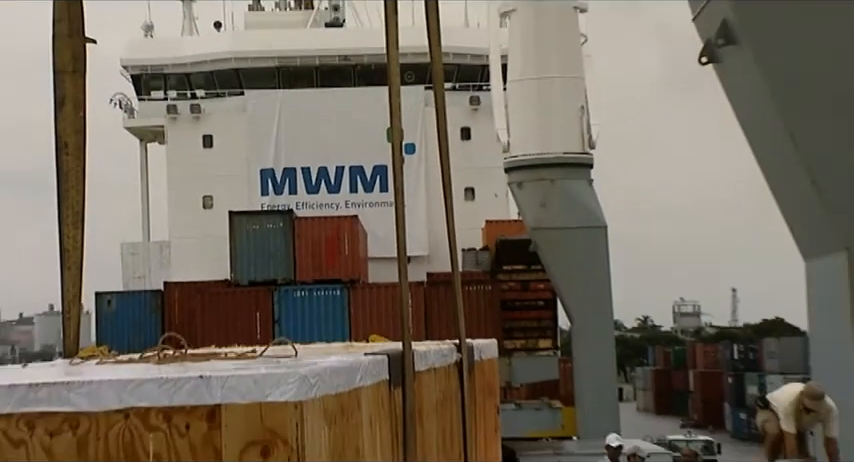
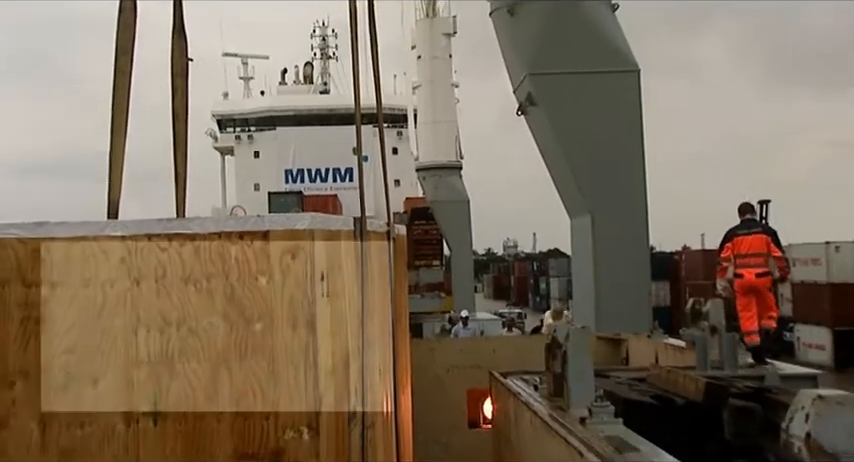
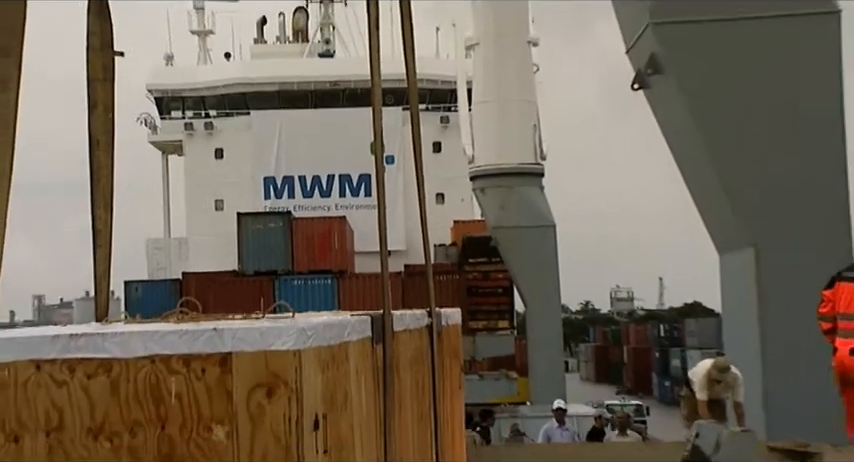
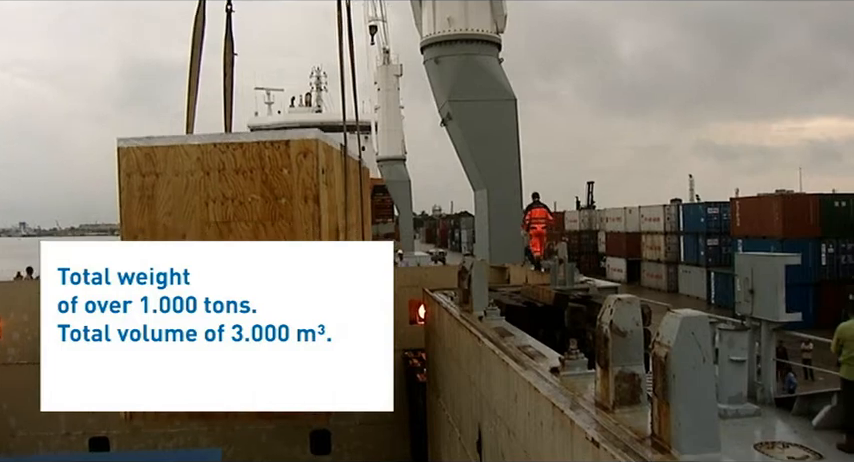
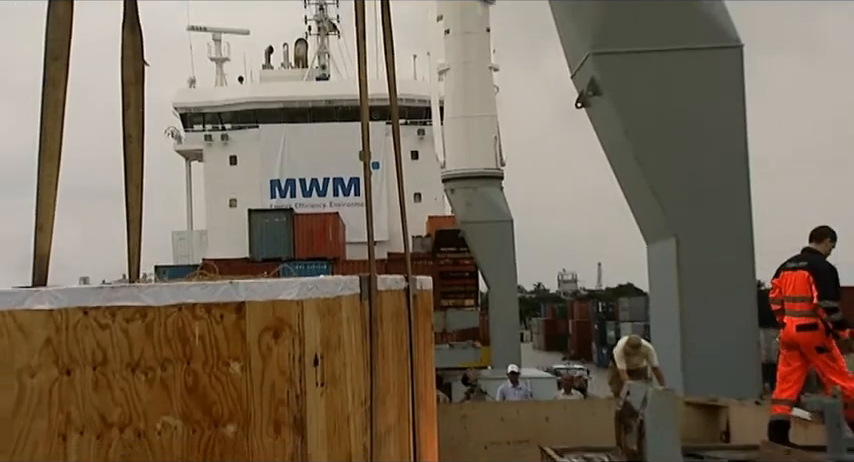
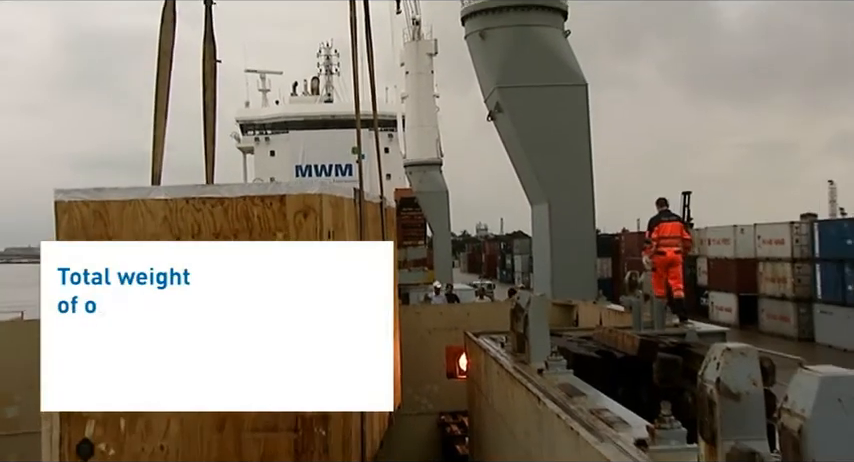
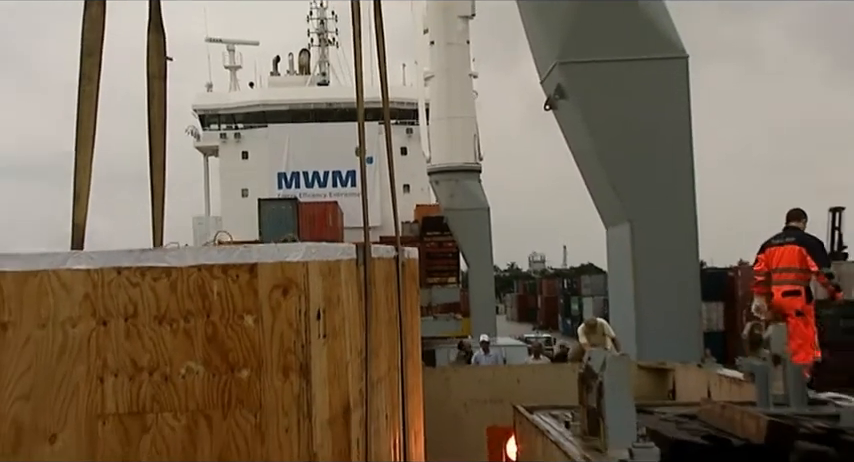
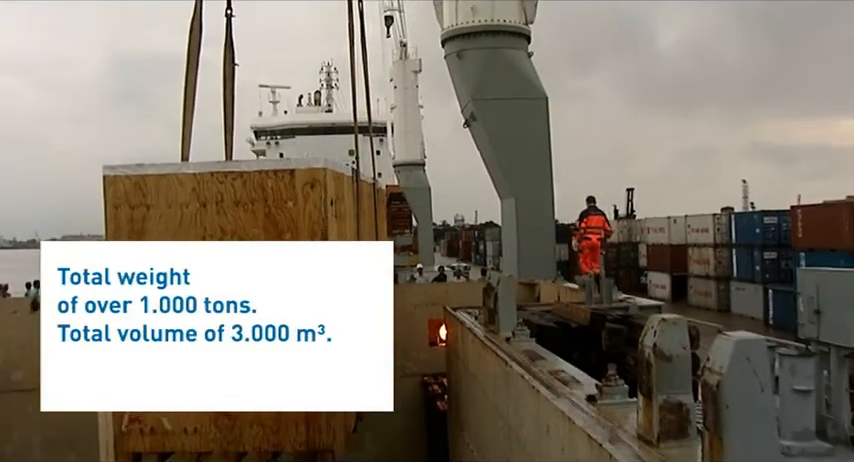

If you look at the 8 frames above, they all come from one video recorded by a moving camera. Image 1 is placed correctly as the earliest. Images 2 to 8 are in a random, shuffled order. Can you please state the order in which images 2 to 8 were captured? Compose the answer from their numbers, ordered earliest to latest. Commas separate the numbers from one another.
3, 5, 7, 2, 6, 8, 4
